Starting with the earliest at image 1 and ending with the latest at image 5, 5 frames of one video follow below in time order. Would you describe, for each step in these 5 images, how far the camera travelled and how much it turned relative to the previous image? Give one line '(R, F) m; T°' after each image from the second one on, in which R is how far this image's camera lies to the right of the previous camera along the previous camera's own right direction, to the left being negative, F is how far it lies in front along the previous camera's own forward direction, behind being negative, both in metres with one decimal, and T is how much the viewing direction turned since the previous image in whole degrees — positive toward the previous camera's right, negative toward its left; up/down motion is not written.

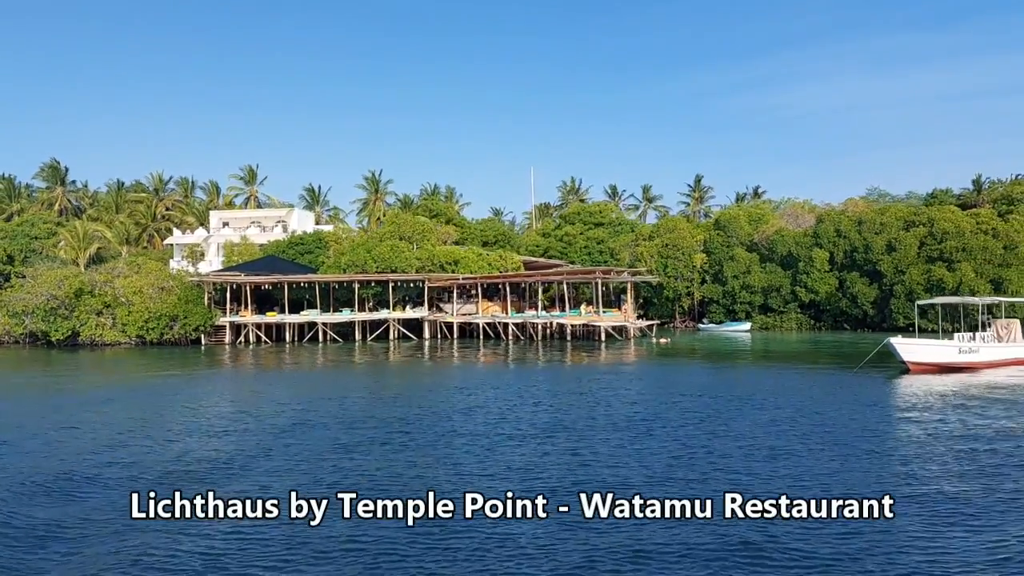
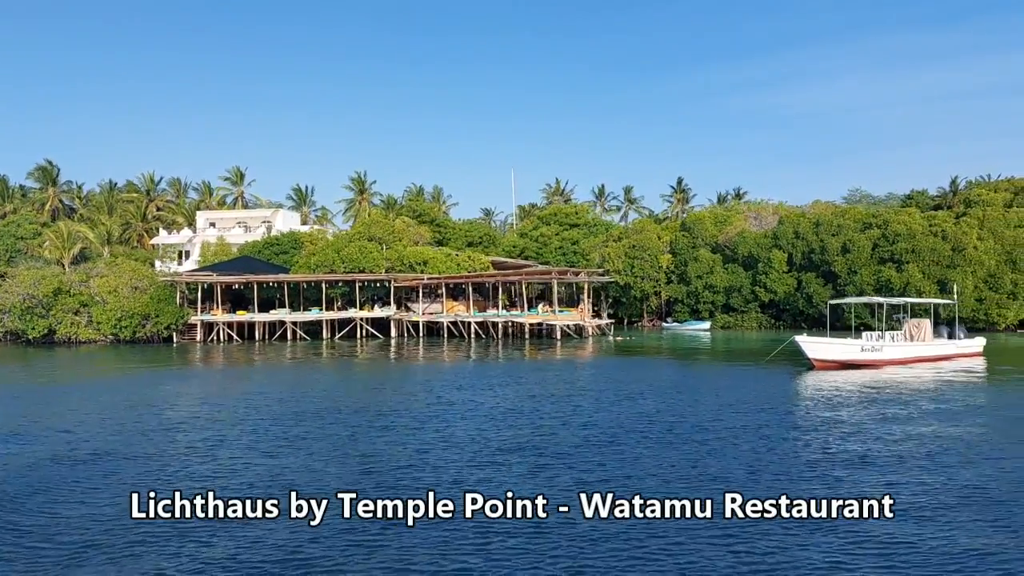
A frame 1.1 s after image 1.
(+2.8, -1.6) m; 0°
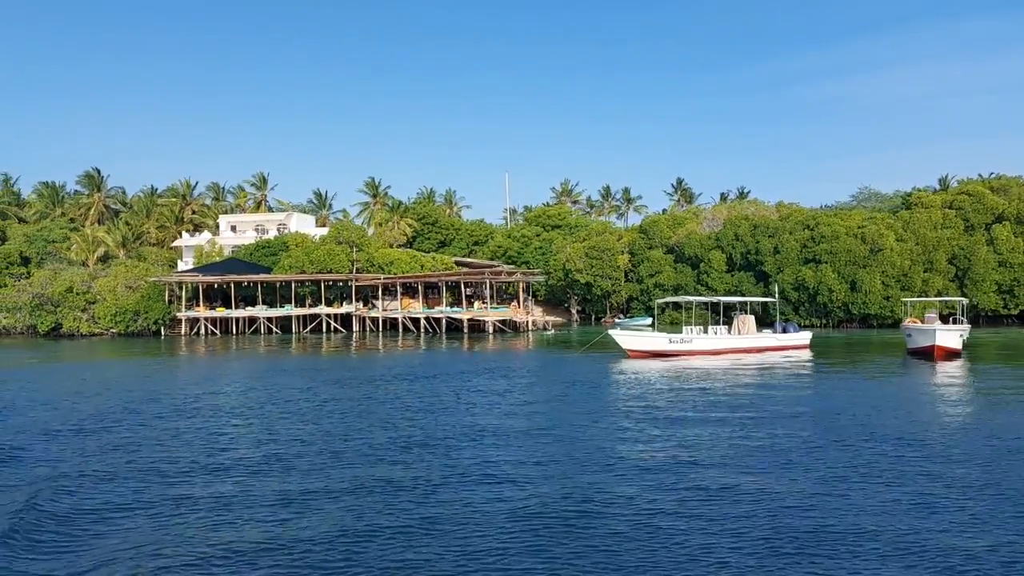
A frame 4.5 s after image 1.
(+8.8, -5.0) m; -4°
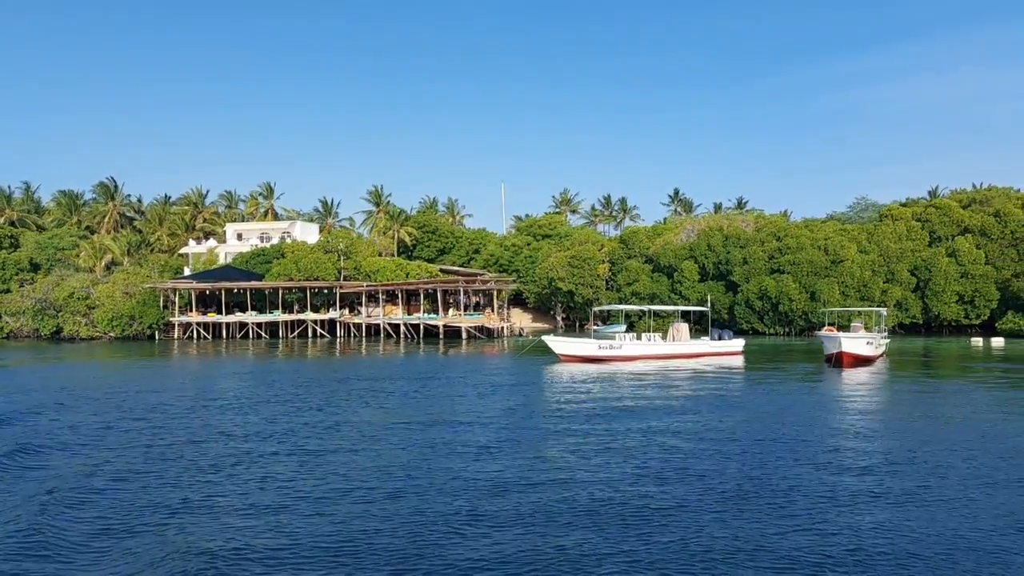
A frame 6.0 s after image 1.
(+3.7, -2.5) m; -2°
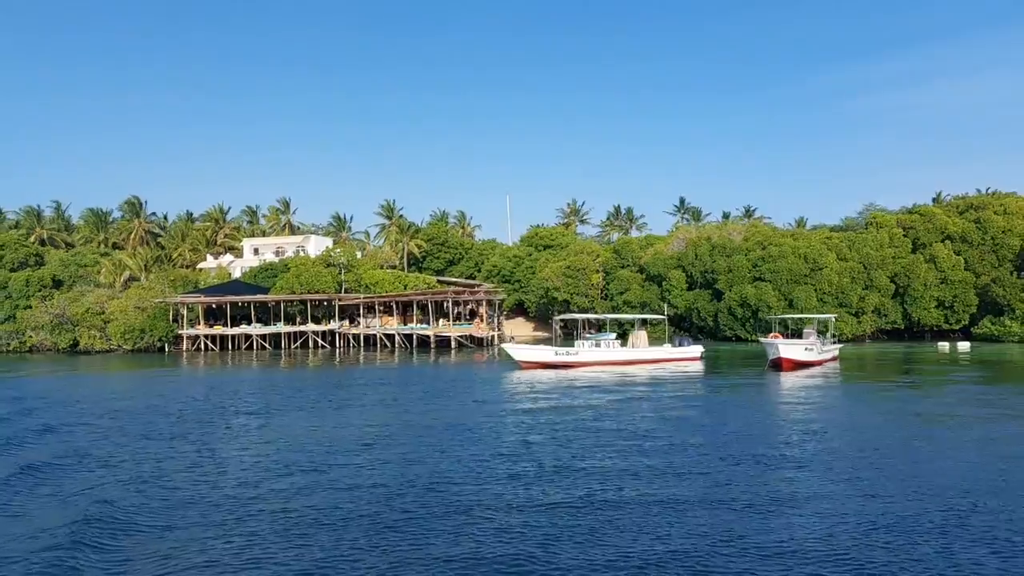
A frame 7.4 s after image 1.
(+3.3, -2.3) m; -2°
